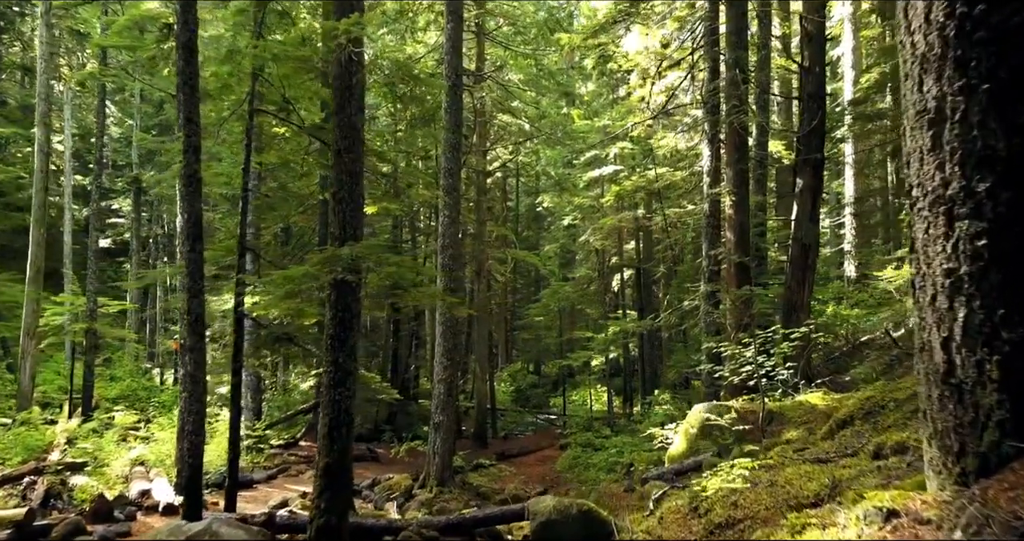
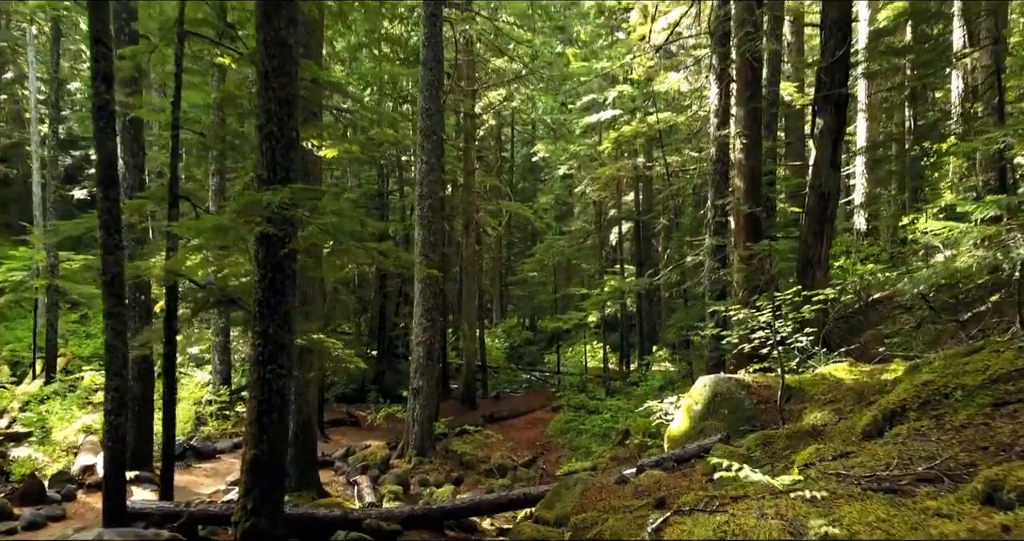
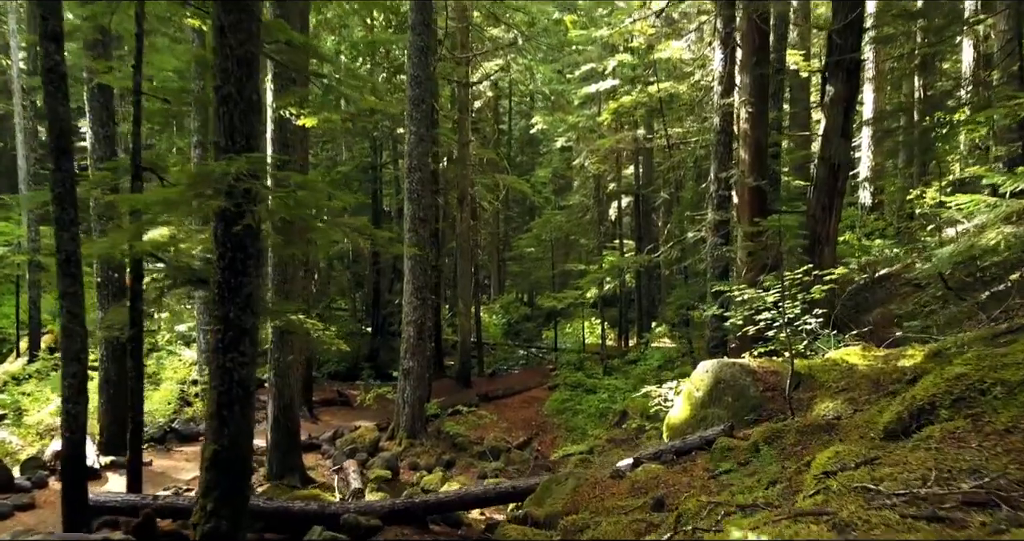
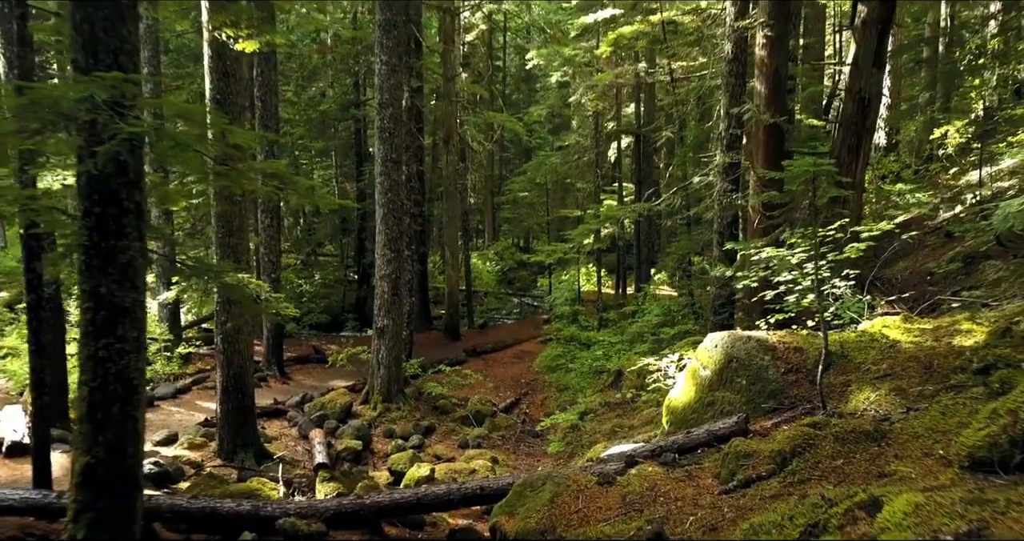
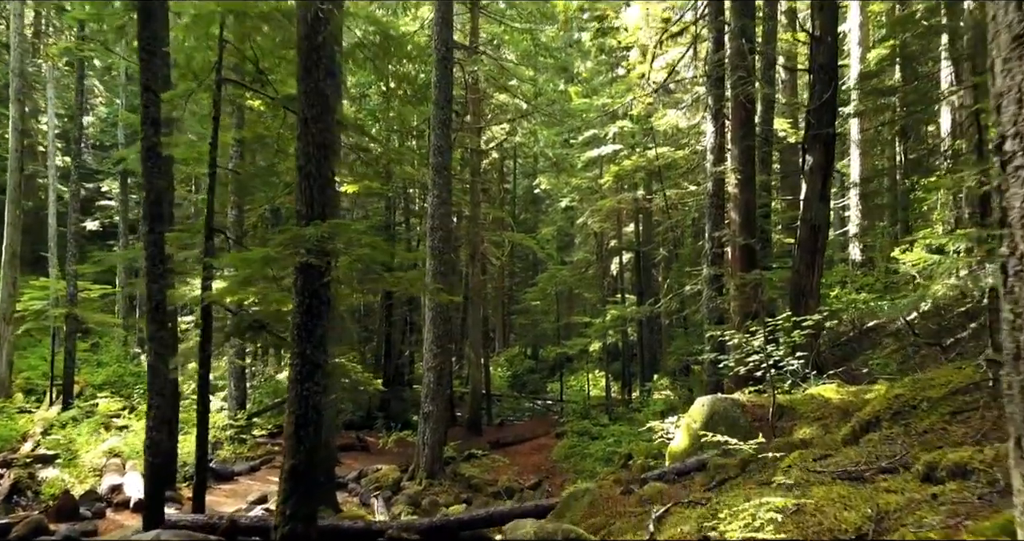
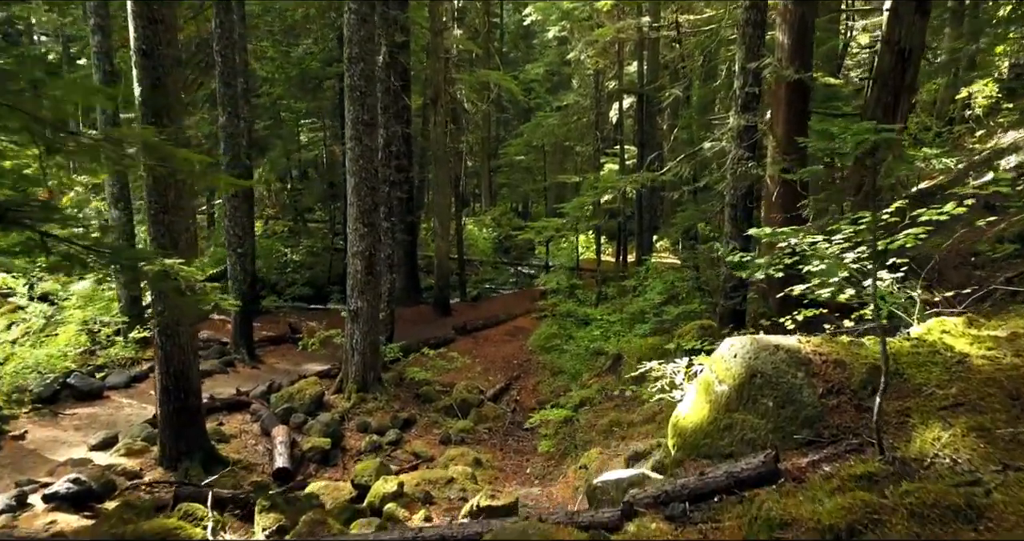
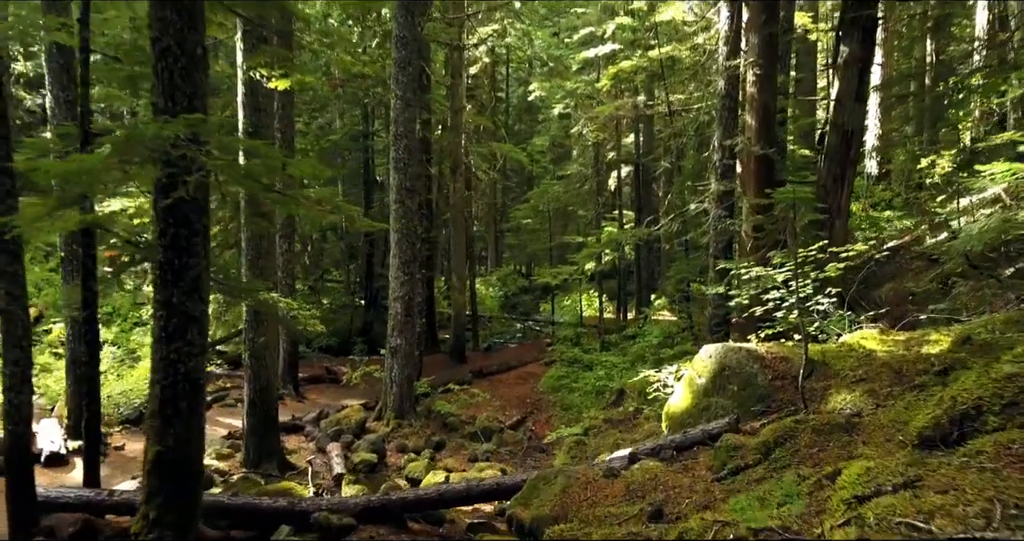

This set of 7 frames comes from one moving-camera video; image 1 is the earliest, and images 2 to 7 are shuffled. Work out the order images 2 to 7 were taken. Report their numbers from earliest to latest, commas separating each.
5, 2, 3, 7, 4, 6
